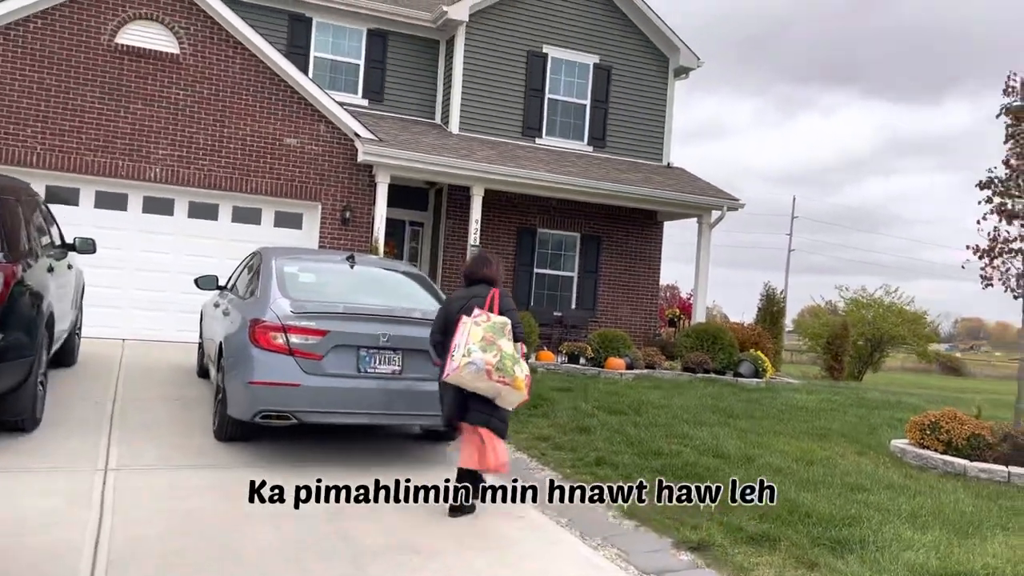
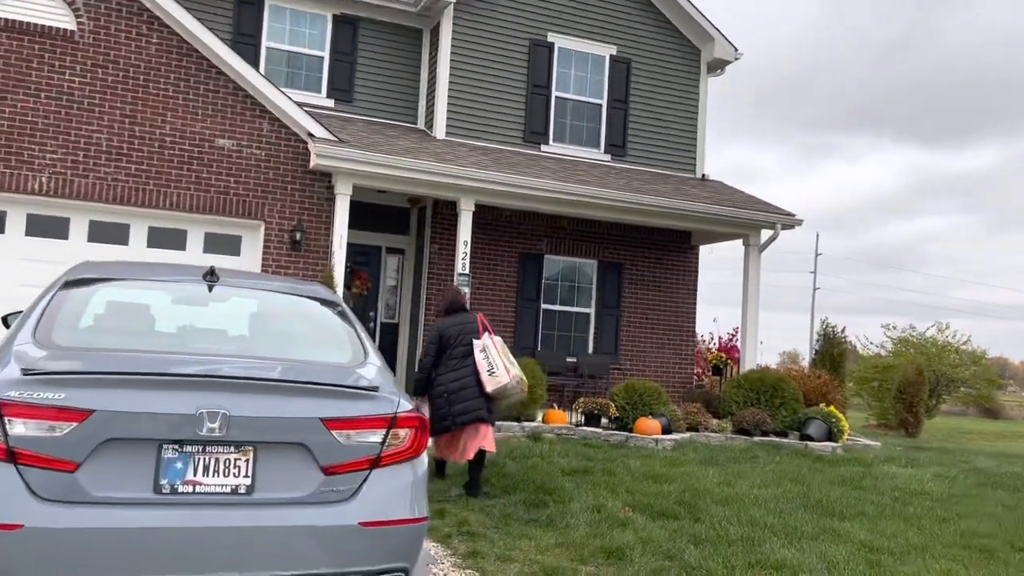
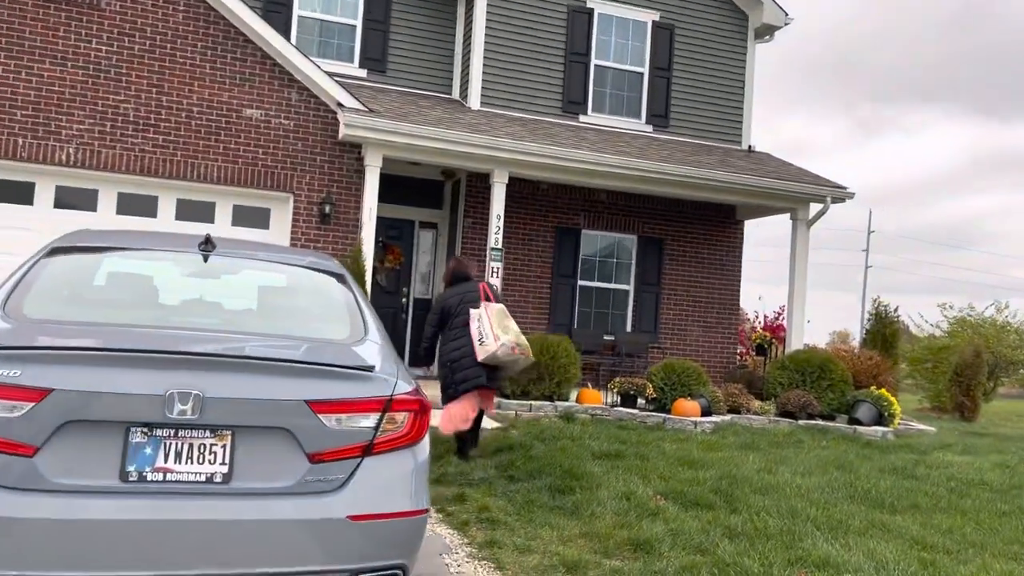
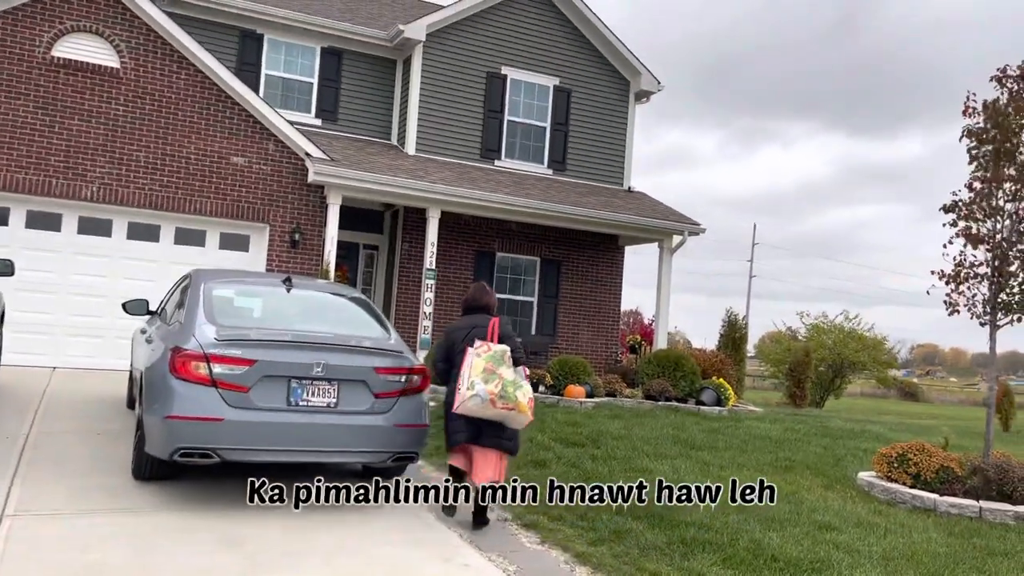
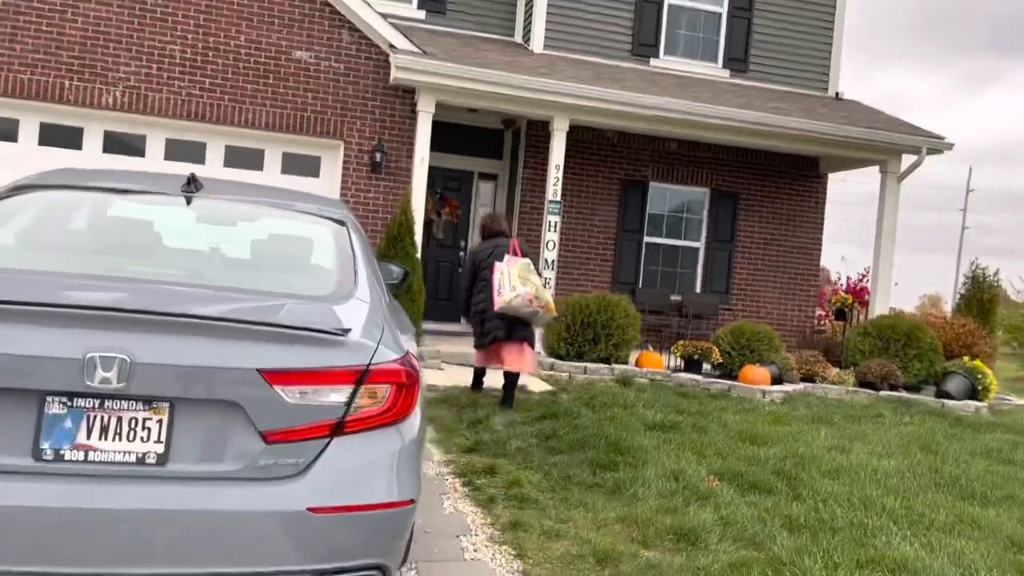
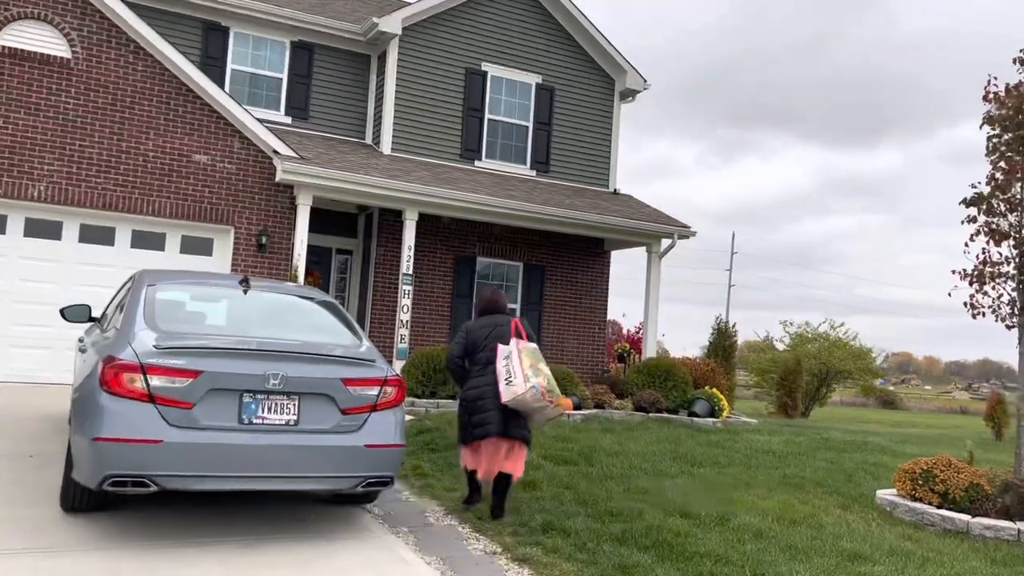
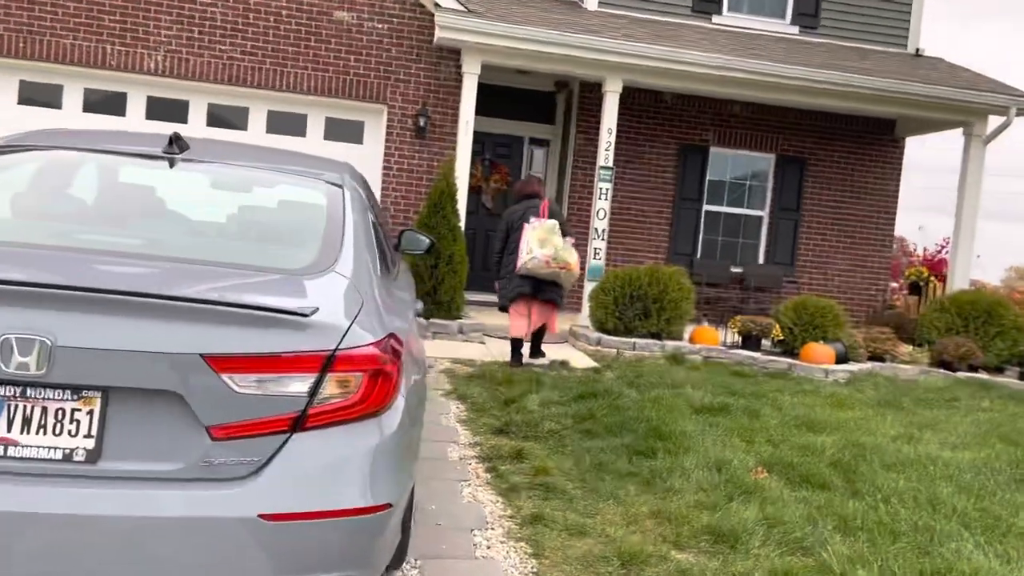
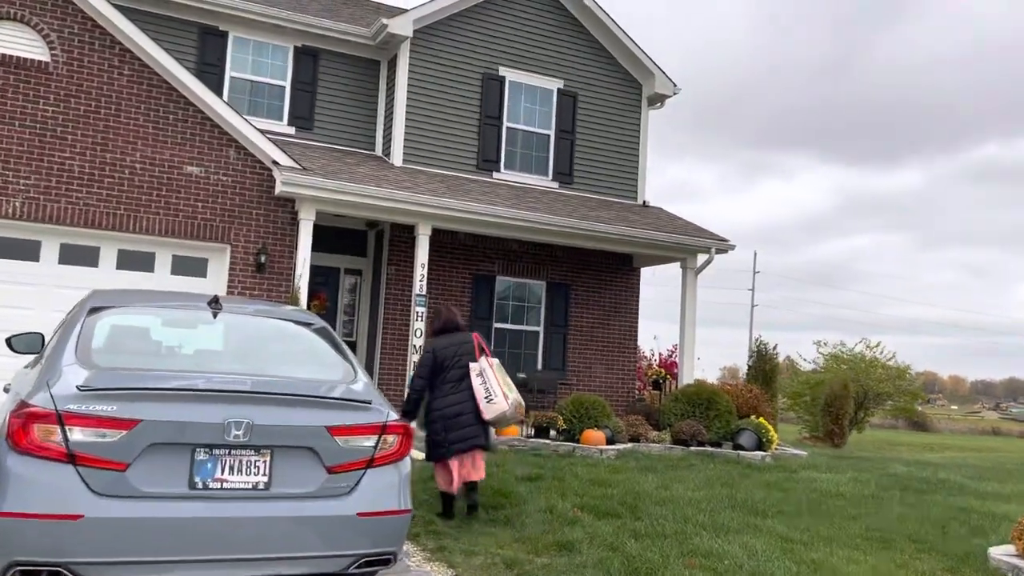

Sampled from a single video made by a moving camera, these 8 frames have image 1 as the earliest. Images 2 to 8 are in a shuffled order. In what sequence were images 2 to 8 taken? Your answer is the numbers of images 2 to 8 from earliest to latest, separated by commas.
4, 6, 8, 2, 3, 5, 7
